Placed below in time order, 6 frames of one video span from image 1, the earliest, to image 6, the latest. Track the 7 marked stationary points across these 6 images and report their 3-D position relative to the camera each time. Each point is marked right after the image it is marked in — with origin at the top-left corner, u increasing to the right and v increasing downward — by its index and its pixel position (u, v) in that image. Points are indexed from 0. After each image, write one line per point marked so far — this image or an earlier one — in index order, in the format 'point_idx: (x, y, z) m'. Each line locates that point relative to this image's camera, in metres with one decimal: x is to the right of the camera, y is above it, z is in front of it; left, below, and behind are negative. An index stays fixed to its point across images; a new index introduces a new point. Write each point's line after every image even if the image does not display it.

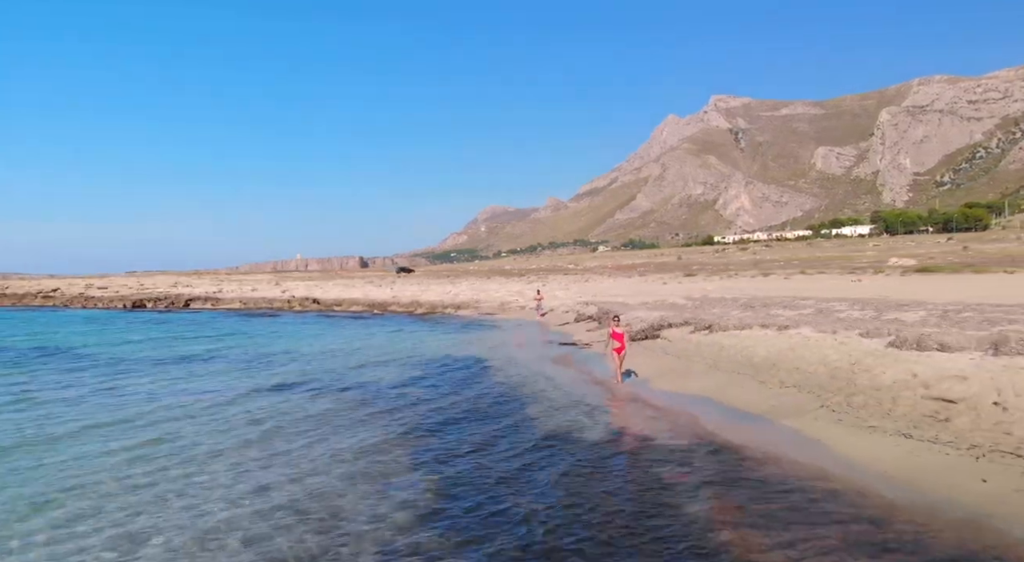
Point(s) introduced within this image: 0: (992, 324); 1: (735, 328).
0: (+8.9, -0.7, +13.1) m
1: (+5.4, -1.1, +17.7) m
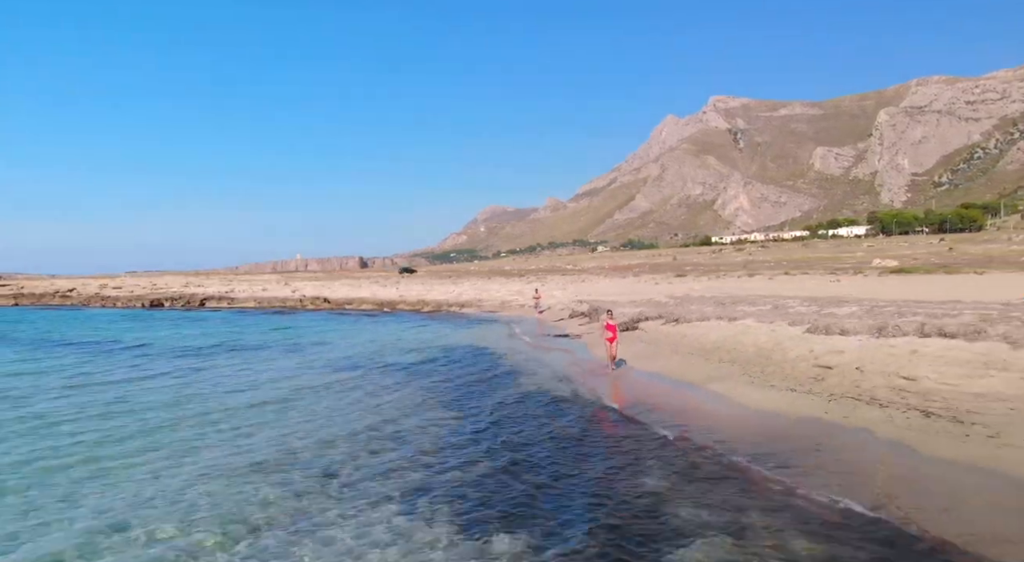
0: (+8.9, -0.7, +16.4) m
1: (+5.5, -1.1, +20.9) m
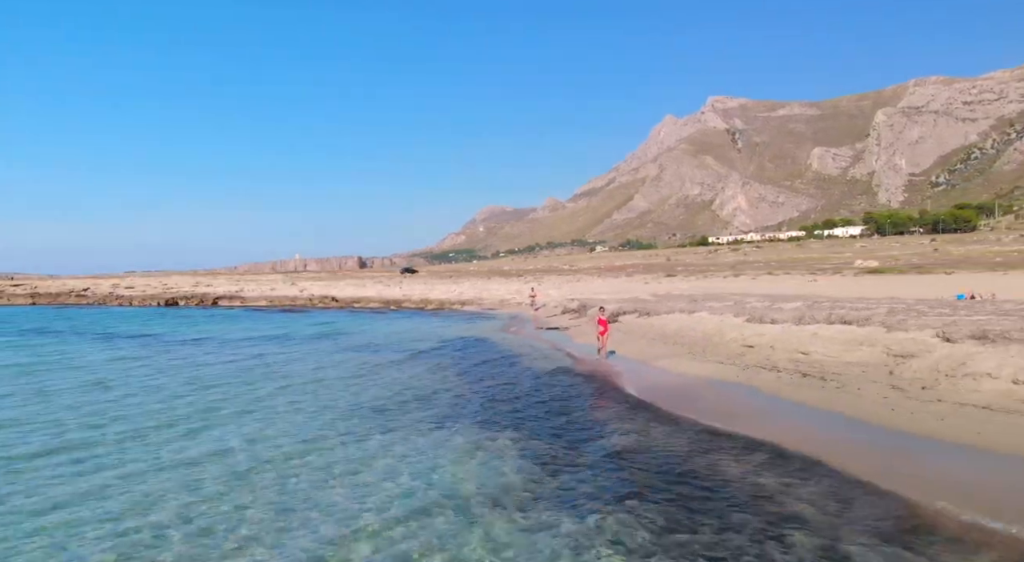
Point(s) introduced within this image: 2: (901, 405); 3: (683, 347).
0: (+8.8, -0.7, +19.9) m
1: (+5.4, -1.1, +24.4) m
2: (+6.1, -1.9, +11.0) m
3: (+4.6, -1.8, +19.0) m
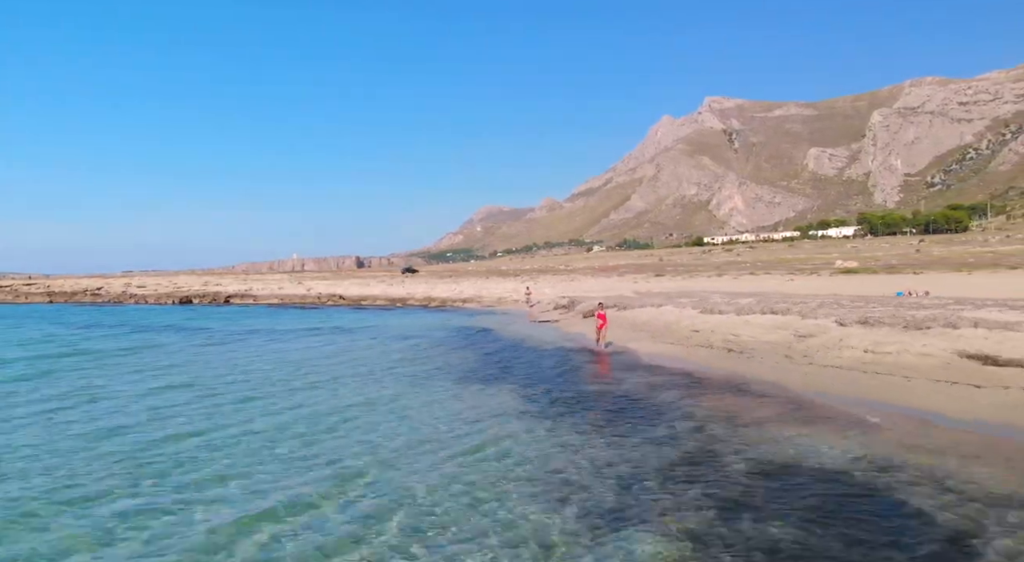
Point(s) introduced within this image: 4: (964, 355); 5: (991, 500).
0: (+8.7, -0.7, +23.8) m
1: (+5.2, -1.1, +28.3) m
2: (+6.0, -1.8, +14.9) m
3: (+4.5, -1.7, +22.9) m
4: (+8.1, -1.3, +12.5) m
5: (+5.8, -2.7, +8.7) m
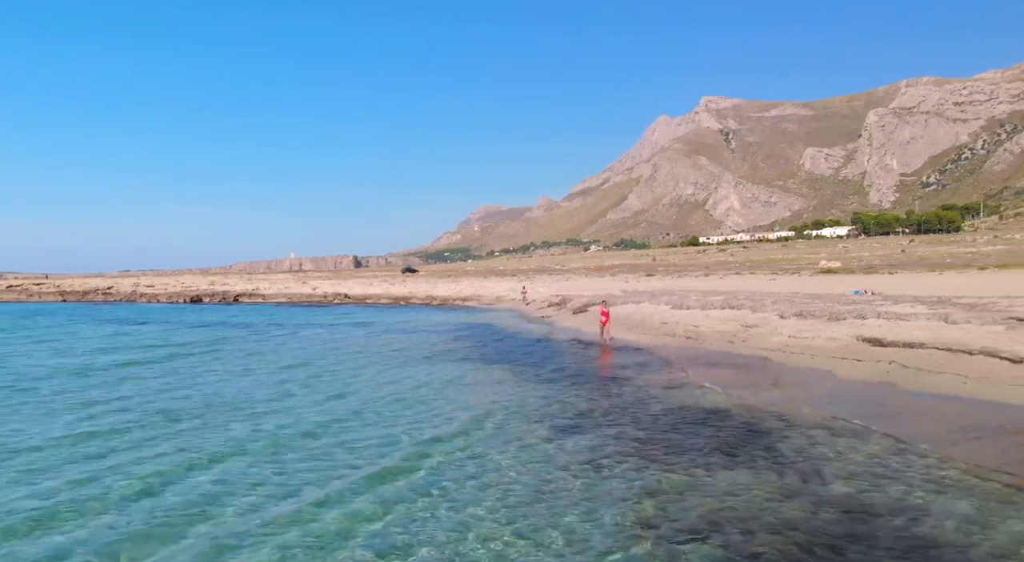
0: (+8.6, -0.7, +27.2) m
1: (+5.1, -1.1, +31.7) m
2: (+5.9, -1.8, +18.3) m
3: (+4.3, -1.7, +26.3) m
4: (+8.0, -1.3, +15.9) m
5: (+5.8, -2.7, +12.1) m
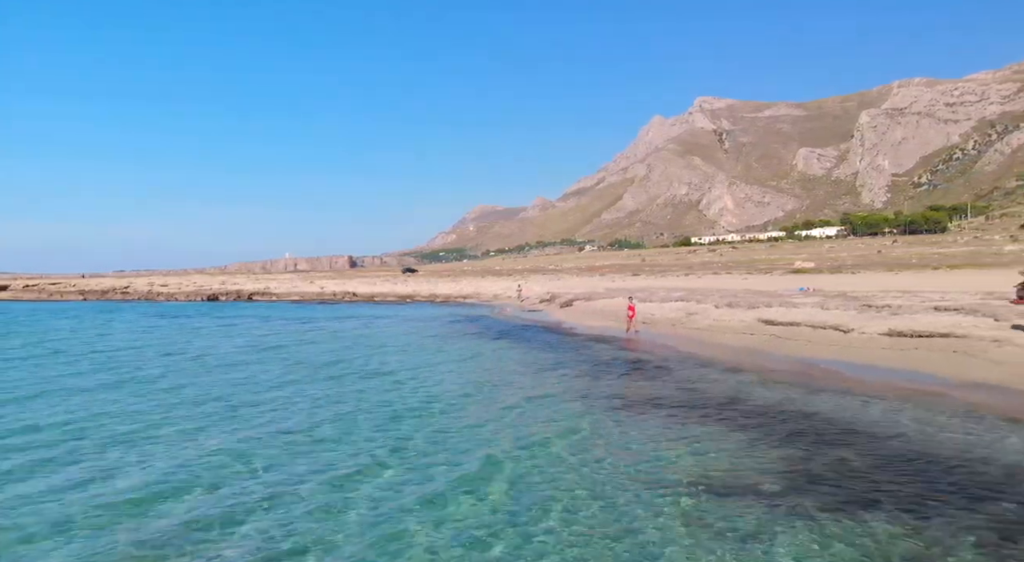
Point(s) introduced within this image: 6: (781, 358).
0: (+8.4, -0.6, +33.1) m
1: (+4.9, -1.0, +37.5) m
2: (+5.8, -1.8, +24.1) m
3: (+4.2, -1.7, +32.2) m
4: (+7.9, -1.3, +21.8) m
5: (+5.7, -2.6, +18.0) m
6: (+7.4, -2.2, +19.1) m
